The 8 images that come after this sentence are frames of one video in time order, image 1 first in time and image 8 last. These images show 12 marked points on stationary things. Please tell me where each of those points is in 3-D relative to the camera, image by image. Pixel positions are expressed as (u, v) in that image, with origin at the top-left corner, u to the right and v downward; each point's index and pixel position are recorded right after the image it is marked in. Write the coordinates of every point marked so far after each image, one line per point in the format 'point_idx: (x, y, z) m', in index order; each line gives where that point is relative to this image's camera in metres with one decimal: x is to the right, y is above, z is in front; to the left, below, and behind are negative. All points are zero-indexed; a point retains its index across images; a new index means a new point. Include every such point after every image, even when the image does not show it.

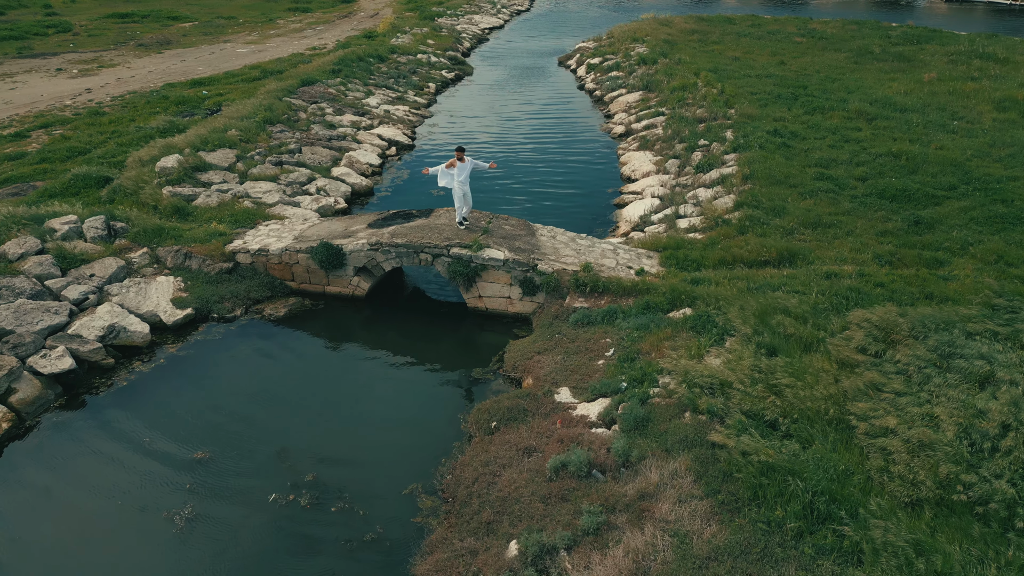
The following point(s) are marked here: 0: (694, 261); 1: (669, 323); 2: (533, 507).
0: (+3.7, +0.6, +15.1) m
1: (+2.7, -0.6, +12.7) m
2: (+0.3, -2.7, +9.3) m
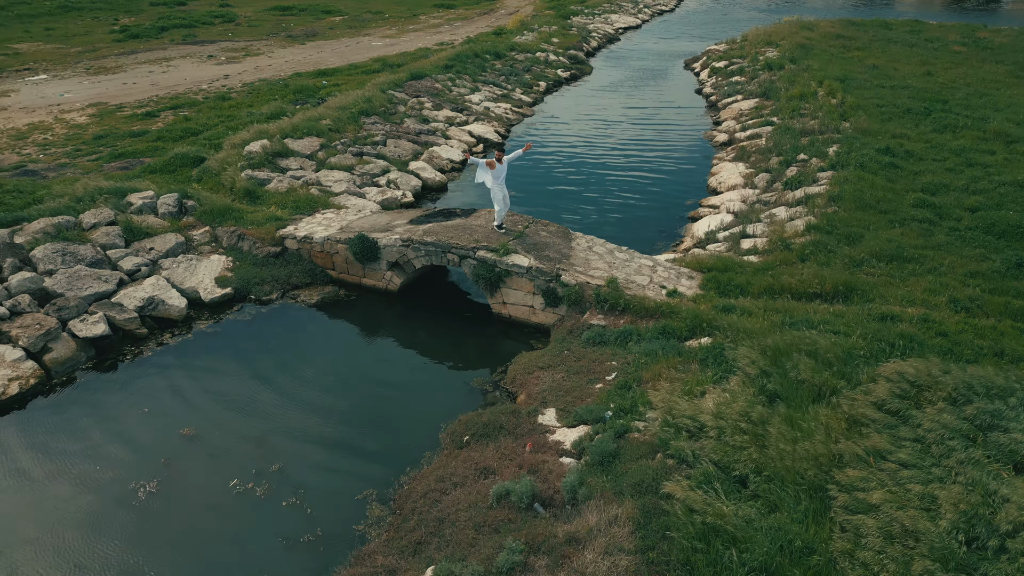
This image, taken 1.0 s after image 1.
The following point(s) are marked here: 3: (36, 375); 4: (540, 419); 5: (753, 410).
0: (+4.1, 0.0, +13.8) m
1: (+2.6, -1.0, +11.6) m
2: (-0.6, -2.9, +8.8) m
3: (-8.1, -1.5, +12.6) m
4: (+0.4, -1.9, +11.1) m
5: (+3.1, -1.5, +9.5) m
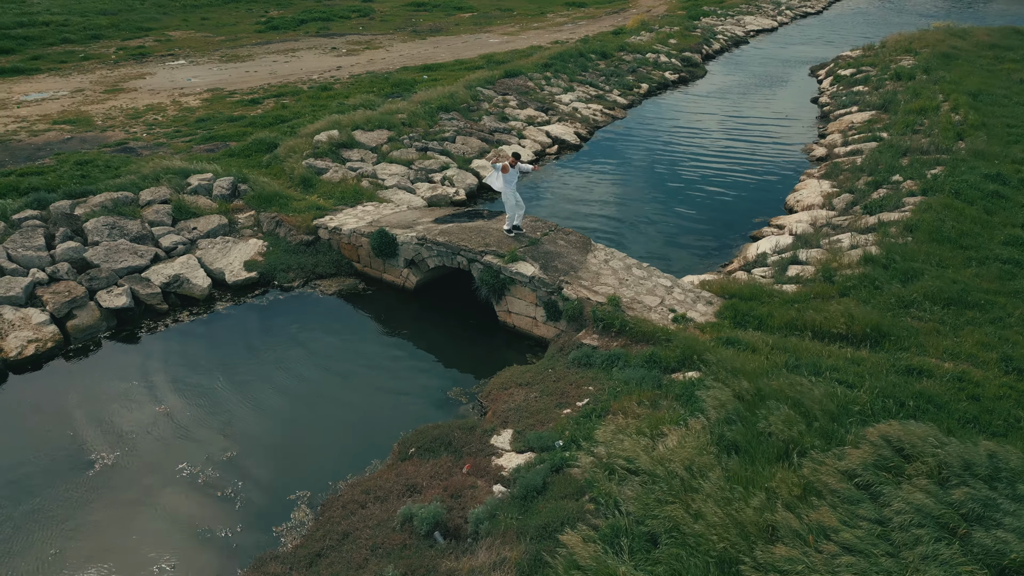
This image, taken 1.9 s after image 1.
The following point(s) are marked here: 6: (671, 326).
0: (+4.0, -0.5, +12.4) m
1: (+2.1, -1.4, +10.5) m
2: (-1.7, -3.0, +8.3) m
3: (-8.3, -0.9, +13.4) m
4: (-0.3, -2.1, +10.4) m
5: (+2.1, -1.9, +8.4) m
6: (+2.6, -0.6, +12.2) m
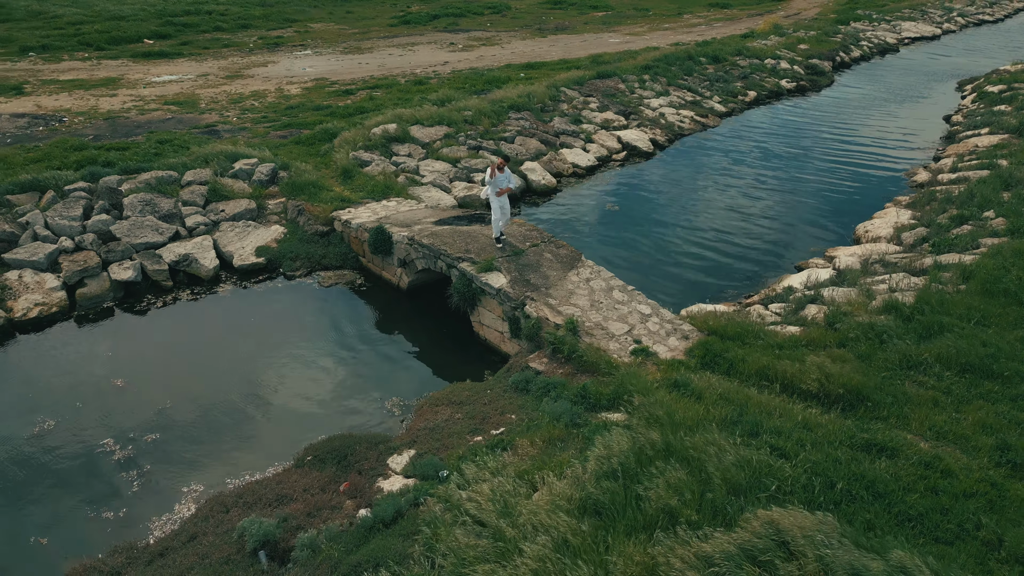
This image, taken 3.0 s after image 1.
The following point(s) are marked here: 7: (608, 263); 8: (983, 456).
0: (+3.2, -1.0, +10.9) m
1: (+0.8, -1.7, +9.5) m
2: (-3.5, -2.9, +8.1) m
3: (-8.7, -0.3, +14.3) m
4: (-1.6, -2.2, +9.8) m
5: (+0.3, -2.3, +7.4) m
6: (+1.7, -1.1, +11.0) m
7: (+1.4, +0.6, +16.4) m
8: (+5.4, -1.9, +8.6) m
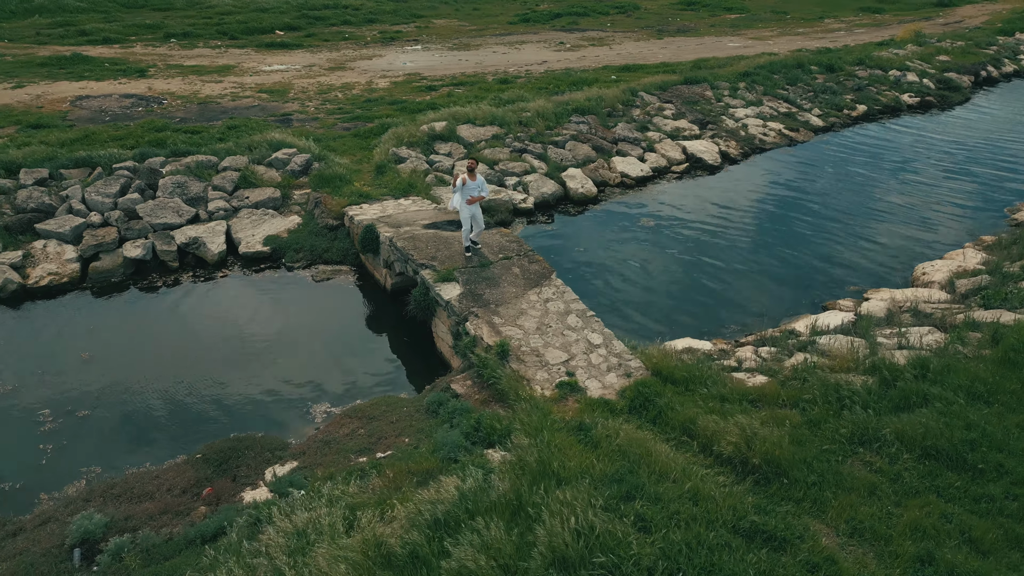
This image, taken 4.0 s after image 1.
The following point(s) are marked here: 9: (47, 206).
0: (+1.9, -1.5, +9.7) m
1: (-0.8, -2.0, +8.7) m
2: (-5.3, -2.8, +8.1) m
3: (-9.0, +0.2, +15.2) m
4: (-3.1, -2.3, +9.5) m
5: (-1.6, -2.5, +6.8) m
6: (+0.4, -1.4, +10.0) m
7: (+1.4, +0.2, +15.4) m
8: (+3.6, -2.6, +7.0) m
9: (-10.4, +1.8, +16.7) m
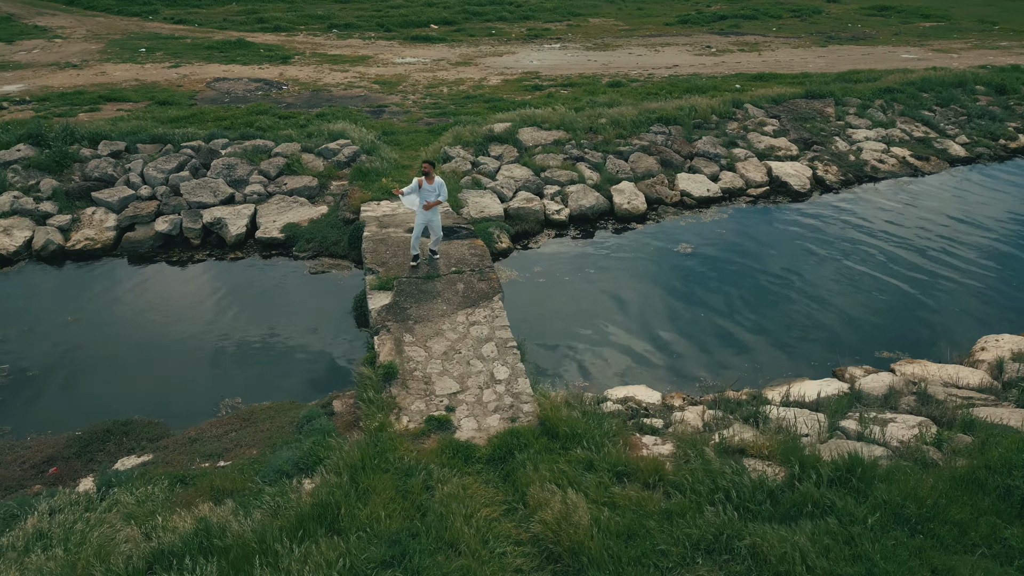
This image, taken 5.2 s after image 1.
0: (0.0, -2.0, +8.5) m
1: (-2.8, -2.1, +8.2) m
2: (-7.4, -2.3, +8.7) m
3: (-9.0, +1.0, +16.5) m
4: (-4.9, -2.1, +9.5) m
5: (-4.2, -2.5, +6.5) m
6: (-1.3, -1.7, +9.2) m
7: (+1.1, -0.3, +14.2) m
8: (+0.9, -3.2, +5.5) m
9: (-9.8, +2.7, +18.1) m
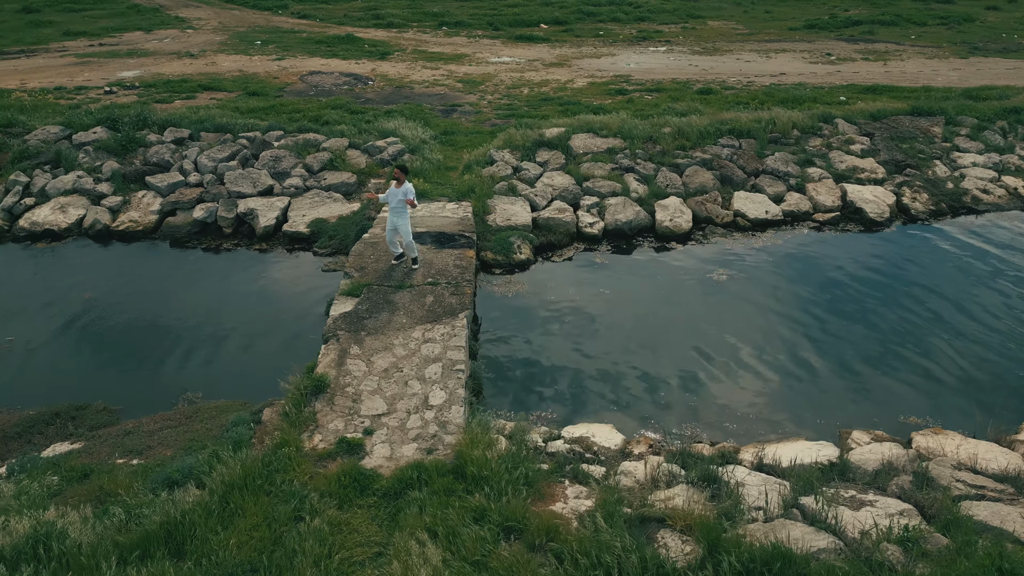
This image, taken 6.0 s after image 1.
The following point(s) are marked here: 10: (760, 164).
0: (-1.1, -2.2, +7.8) m
1: (-4.0, -2.1, +8.0) m
2: (-8.4, -2.0, +9.3) m
3: (-8.4, +1.4, +17.1) m
4: (-5.8, -2.0, +9.6) m
5: (-5.6, -2.3, +6.6) m
6: (-2.3, -1.8, +8.7) m
7: (+1.0, -0.6, +13.2) m
8: (-0.8, -3.5, +4.7) m
9: (-8.8, +3.2, +18.9) m
10: (+6.5, +3.2, +19.4) m
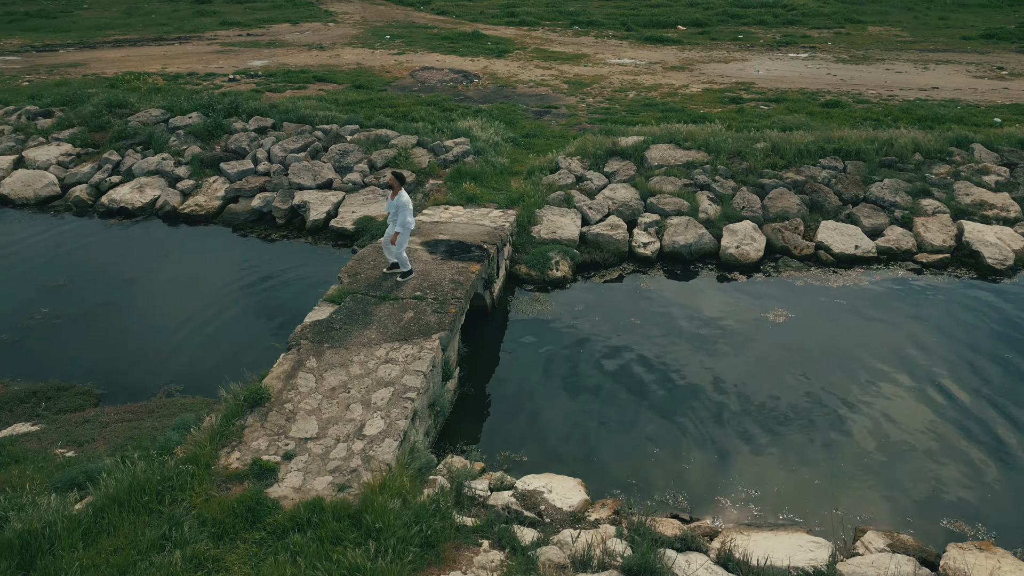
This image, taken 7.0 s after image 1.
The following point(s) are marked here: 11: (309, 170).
0: (-2.1, -2.4, +7.1) m
1: (-4.9, -2.0, +7.8) m
2: (-9.0, -1.5, +9.9) m
3: (-7.2, +1.8, +17.6) m
4: (-6.3, -1.8, +9.7) m
5: (-6.8, -2.1, +6.7) m
6: (-3.1, -1.9, +8.1) m
7: (+1.1, -1.1, +12.0) m
8: (-2.6, -3.7, +4.0) m
9: (-7.1, +3.6, +19.4) m
10: (+8.0, +2.2, +17.0) m
11: (-5.0, +2.8, +18.1) m
